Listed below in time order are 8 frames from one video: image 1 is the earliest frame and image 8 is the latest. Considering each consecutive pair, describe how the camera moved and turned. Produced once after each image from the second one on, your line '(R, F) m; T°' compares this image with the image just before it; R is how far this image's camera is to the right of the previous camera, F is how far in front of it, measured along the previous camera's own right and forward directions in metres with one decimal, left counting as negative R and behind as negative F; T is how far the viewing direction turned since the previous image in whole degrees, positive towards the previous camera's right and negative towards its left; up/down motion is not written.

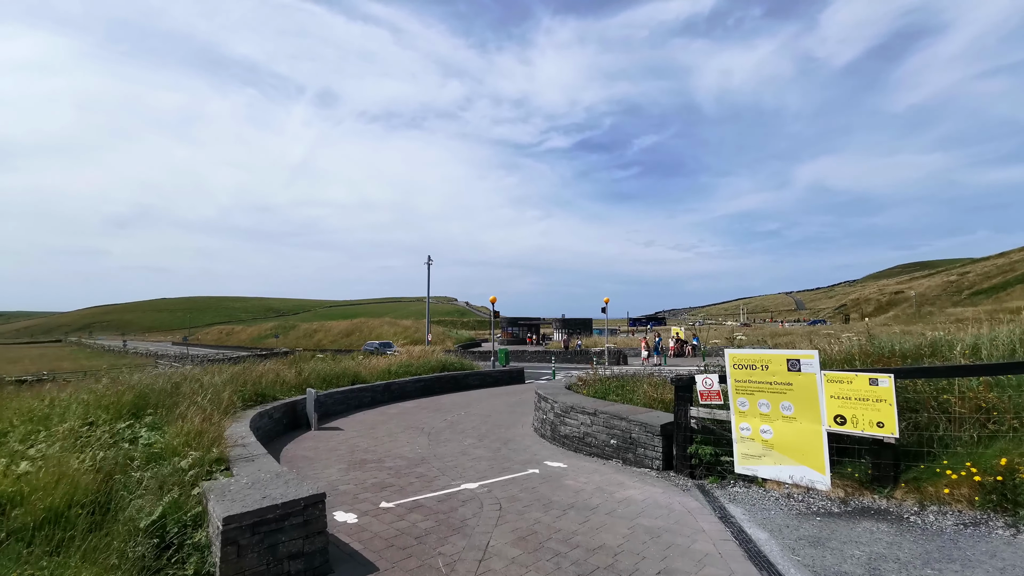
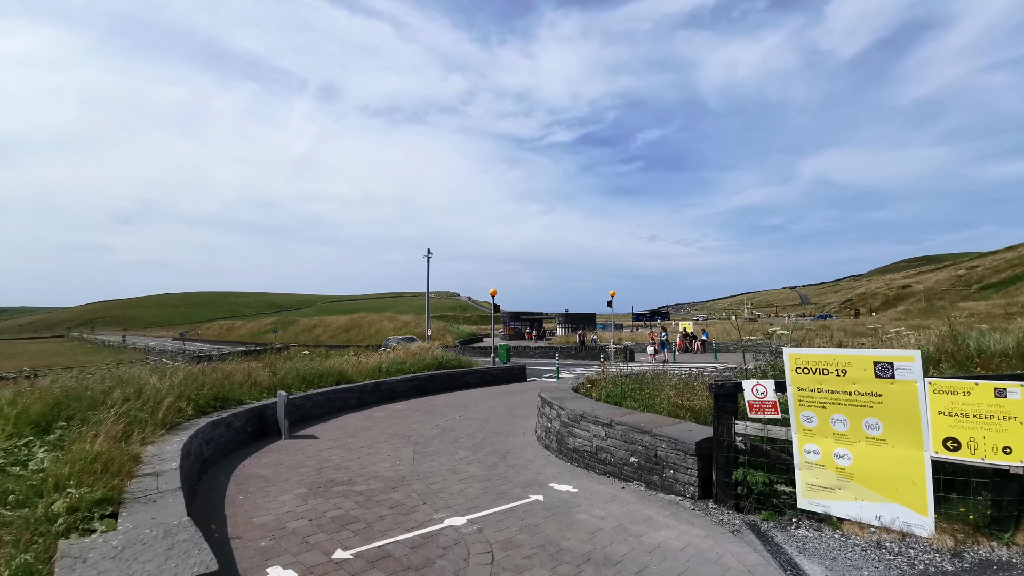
(+0.1, +1.4) m; 0°
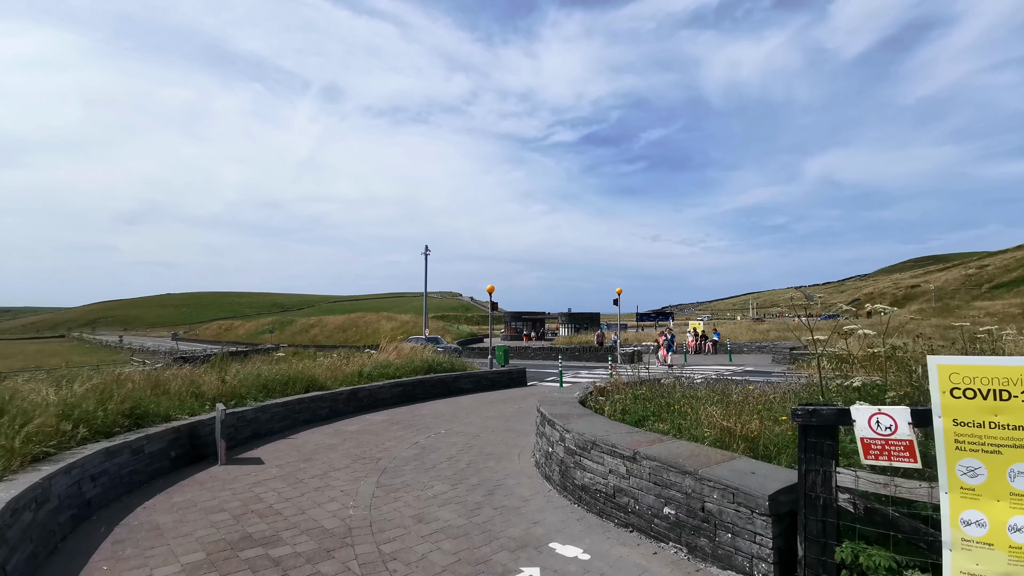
(+0.2, +1.8) m; 0°
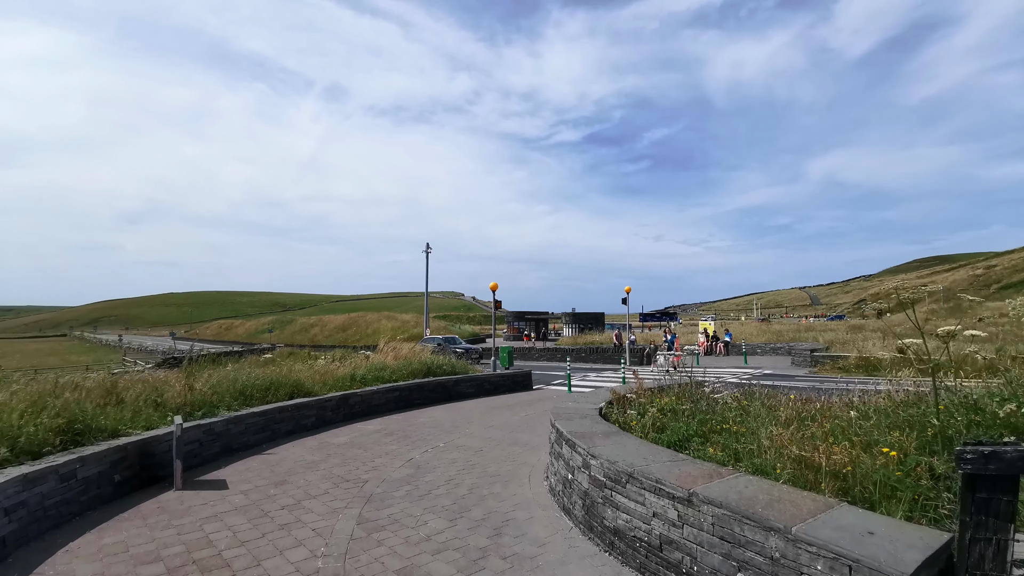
(-0.1, +1.2) m; 0°
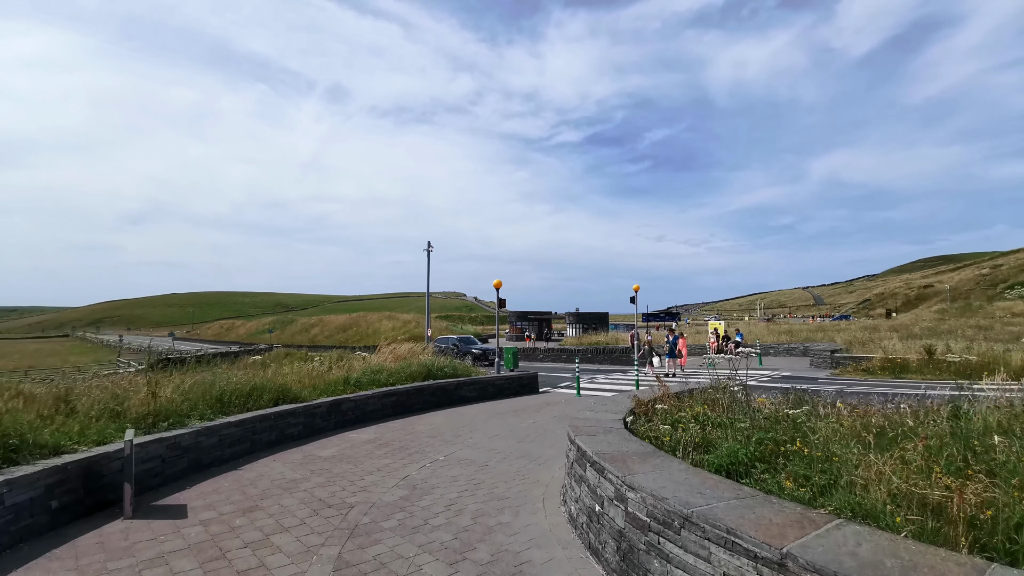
(-0.1, +1.0) m; 0°
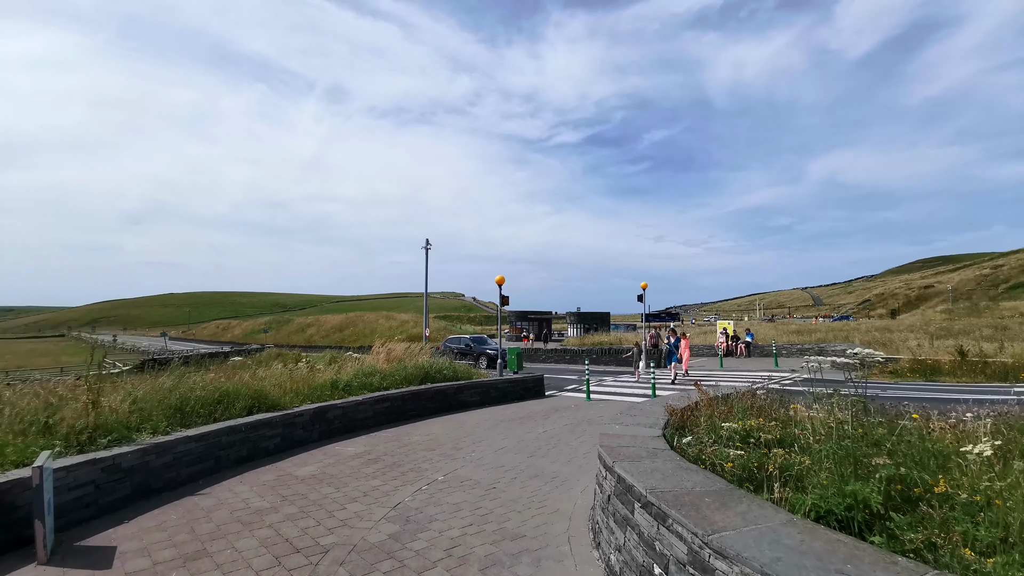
(-0.2, +1.2) m; 0°
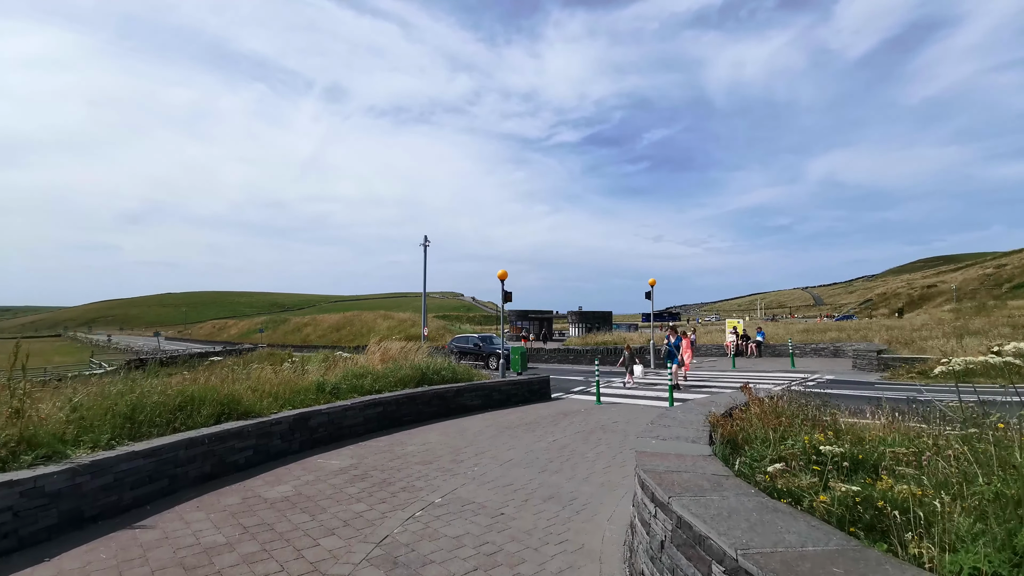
(-0.1, +1.1) m; 0°
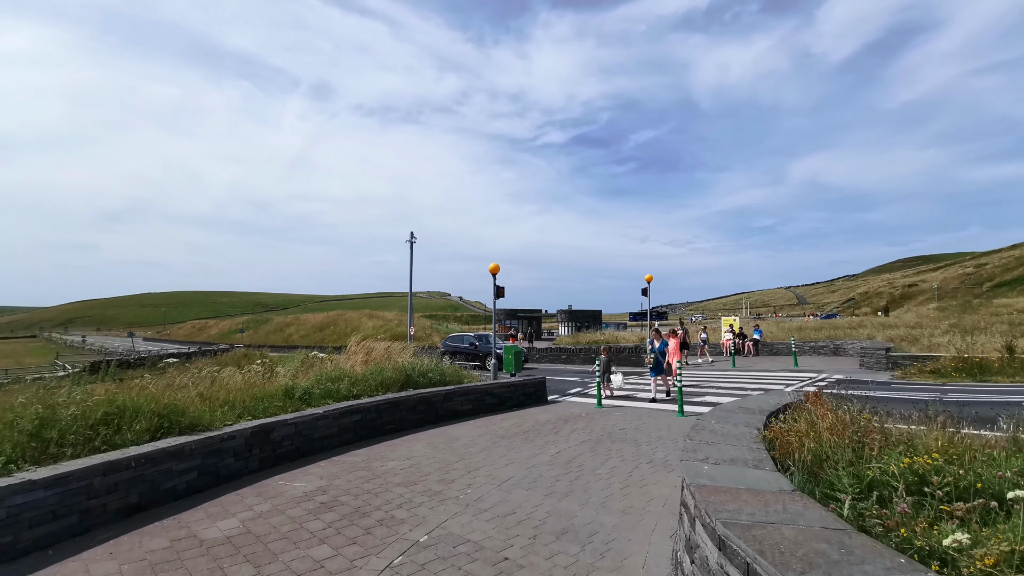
(-0.2, +1.2) m; +1°
